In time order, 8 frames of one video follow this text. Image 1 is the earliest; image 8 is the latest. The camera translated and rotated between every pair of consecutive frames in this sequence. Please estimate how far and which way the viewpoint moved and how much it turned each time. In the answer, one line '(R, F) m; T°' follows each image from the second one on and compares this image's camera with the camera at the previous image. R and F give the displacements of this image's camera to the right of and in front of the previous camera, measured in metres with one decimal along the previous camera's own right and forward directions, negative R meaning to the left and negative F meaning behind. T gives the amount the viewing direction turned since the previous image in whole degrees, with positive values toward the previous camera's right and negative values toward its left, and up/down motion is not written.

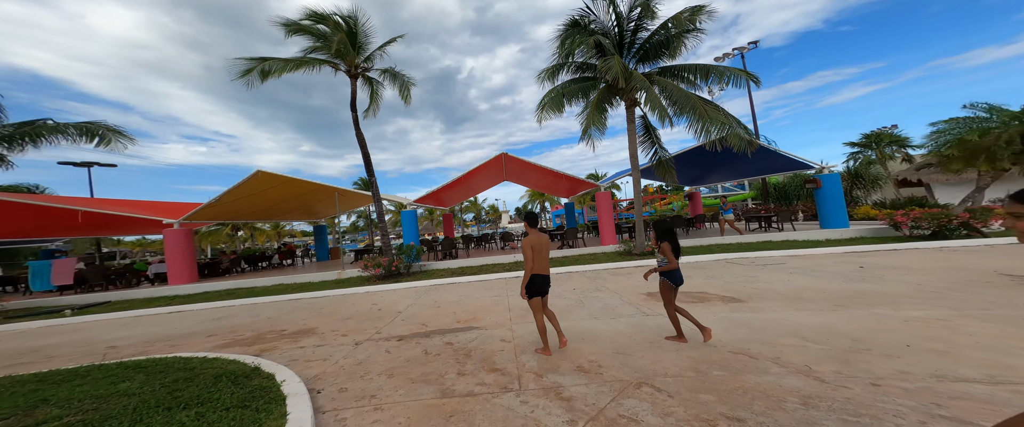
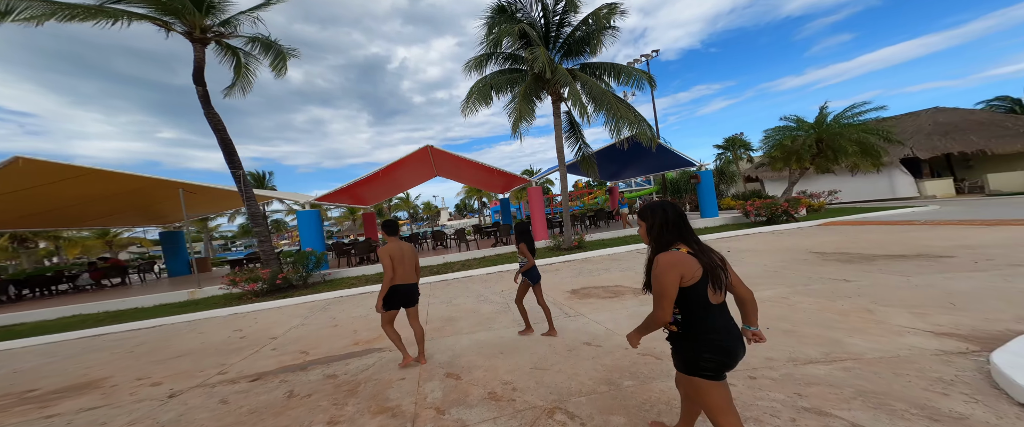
(+0.2, +0.3) m; +9°
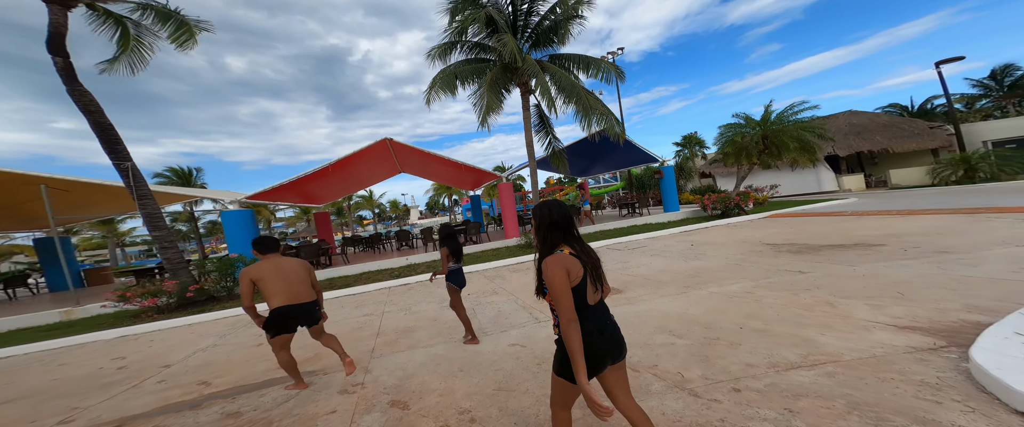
(+0.1, +0.3) m; +4°
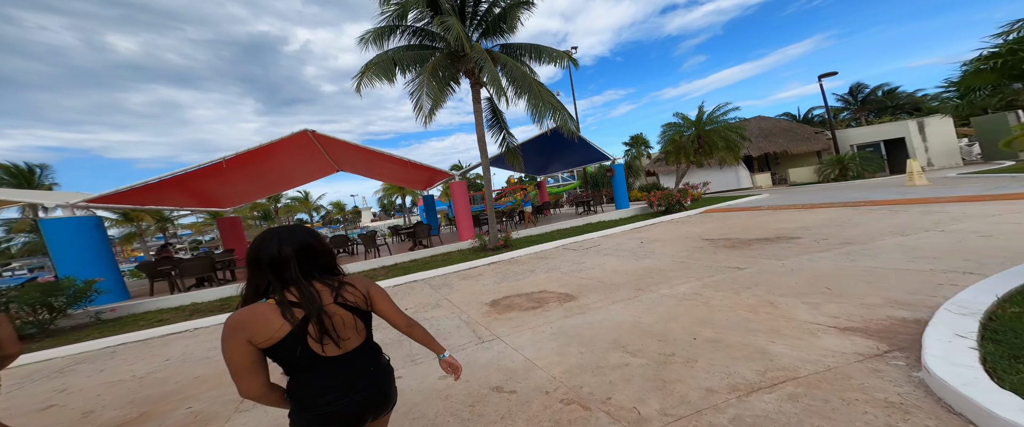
(+0.2, +0.4) m; +7°
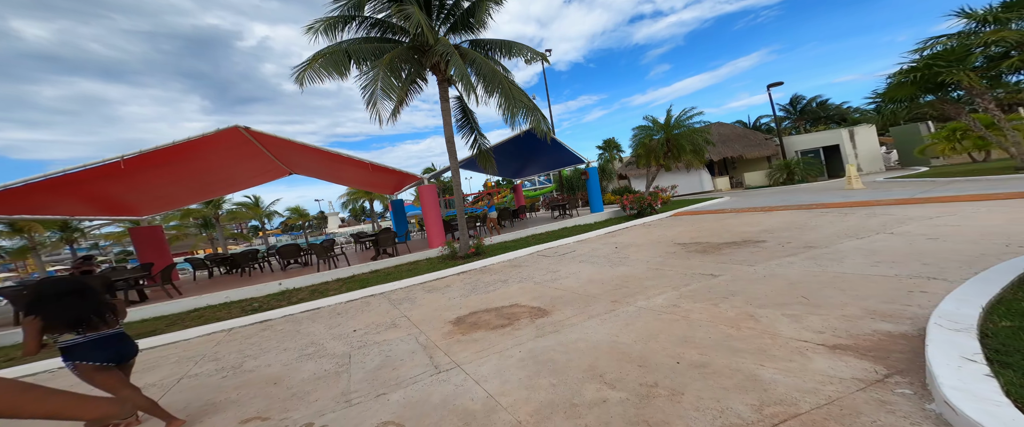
(+0.1, +0.4) m; +4°
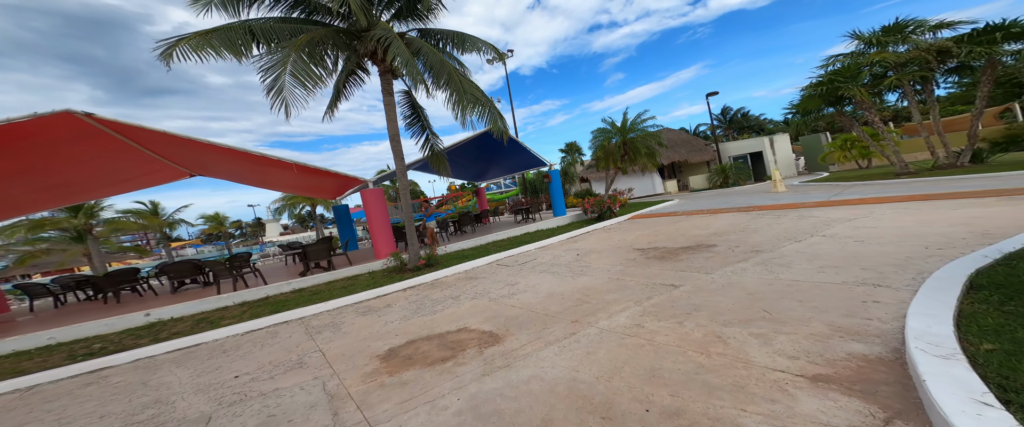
(+0.1, +0.5) m; +7°
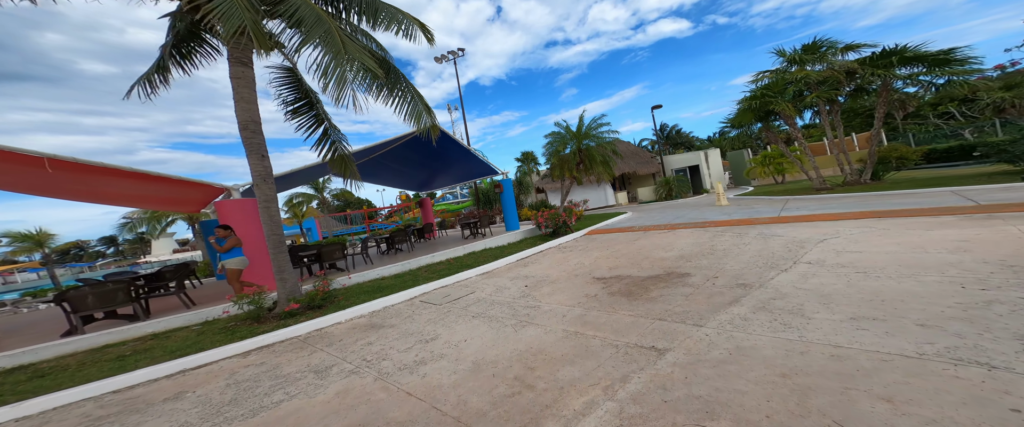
(+0.4, +1.9) m; +8°
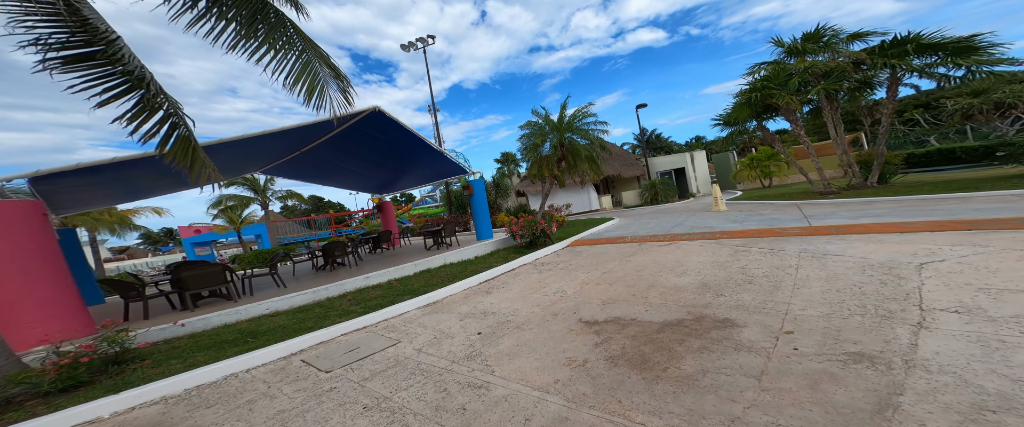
(+0.5, +2.7) m; +3°
